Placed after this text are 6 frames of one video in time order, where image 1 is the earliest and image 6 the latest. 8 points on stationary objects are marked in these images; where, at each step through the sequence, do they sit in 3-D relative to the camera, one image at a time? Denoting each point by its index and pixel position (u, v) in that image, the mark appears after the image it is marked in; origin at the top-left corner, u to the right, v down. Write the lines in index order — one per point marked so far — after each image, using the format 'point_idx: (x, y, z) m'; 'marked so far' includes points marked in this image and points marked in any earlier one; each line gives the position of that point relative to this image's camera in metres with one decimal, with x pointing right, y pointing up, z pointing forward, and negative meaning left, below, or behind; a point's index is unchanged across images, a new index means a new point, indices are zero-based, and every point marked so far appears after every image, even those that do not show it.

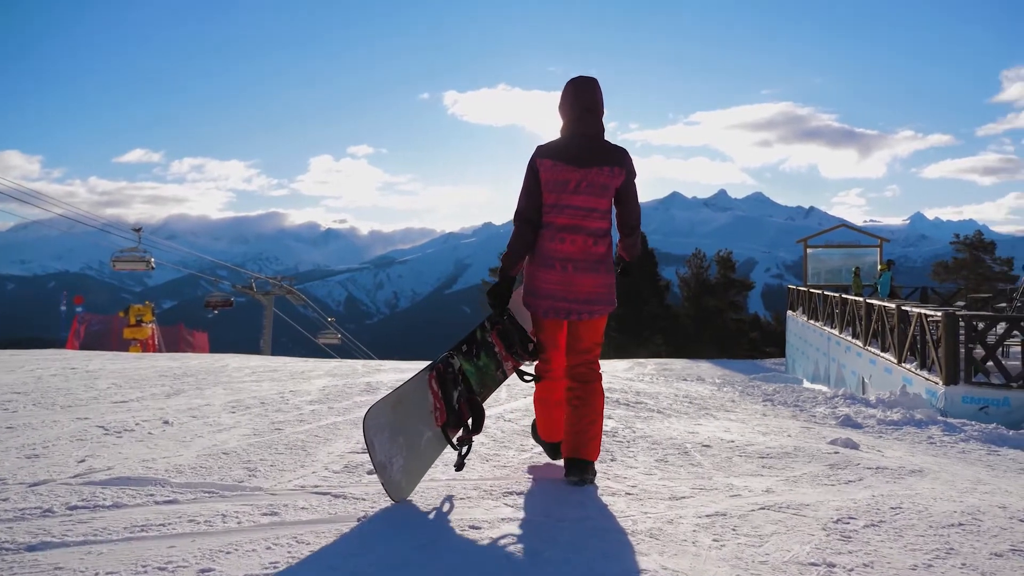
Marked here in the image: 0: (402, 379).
0: (-1.3, -1.1, +8.7) m
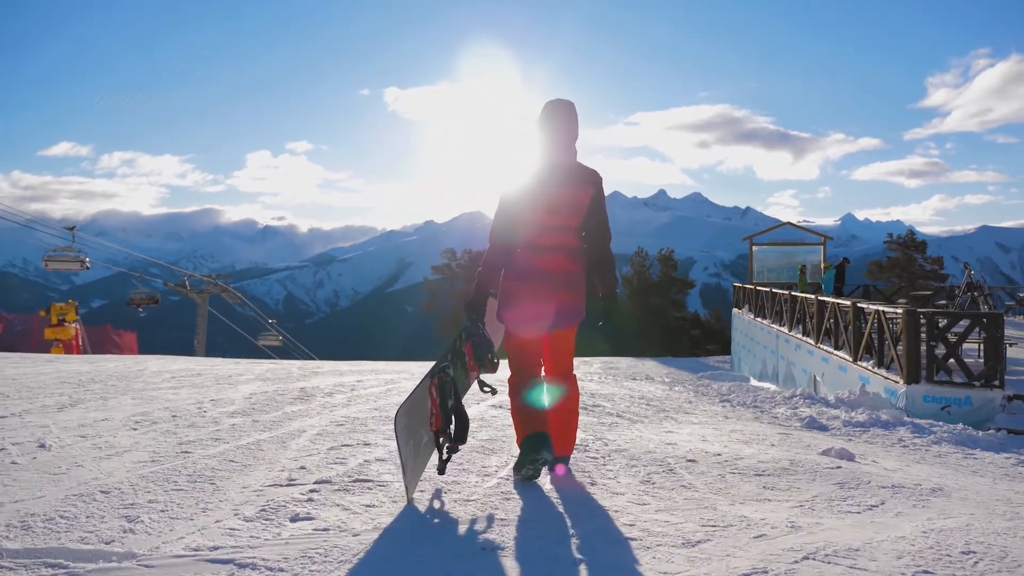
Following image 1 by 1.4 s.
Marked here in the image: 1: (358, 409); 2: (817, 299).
0: (-1.9, -1.1, +7.9) m
1: (-1.2, -0.9, +5.4) m
2: (+6.6, -0.2, +15.2) m
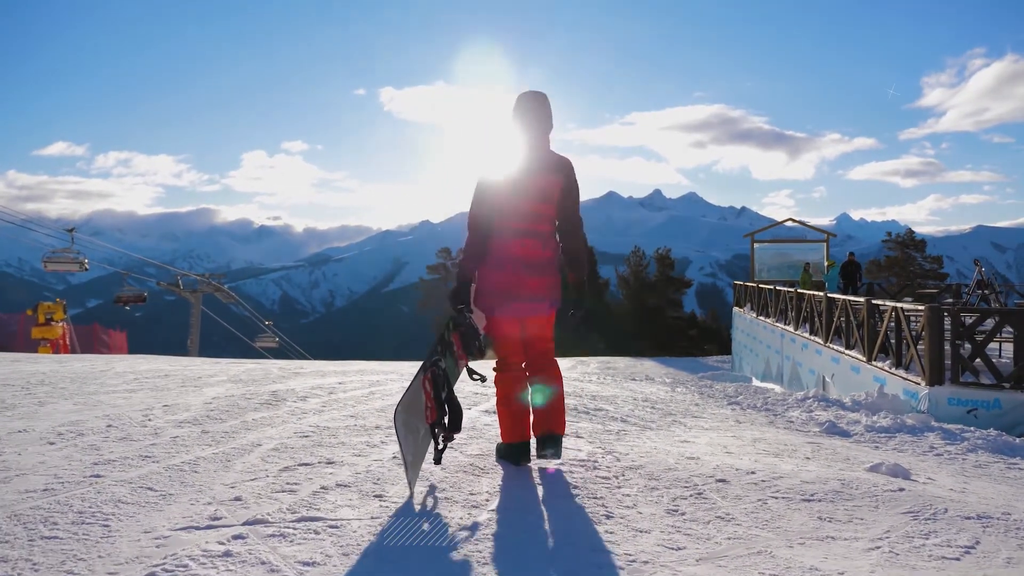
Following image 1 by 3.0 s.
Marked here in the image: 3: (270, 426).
0: (-1.9, -1.0, +7.2) m
1: (-1.2, -0.9, +4.8) m
2: (+6.6, -0.2, +14.6) m
3: (-1.4, -0.8, +4.1) m
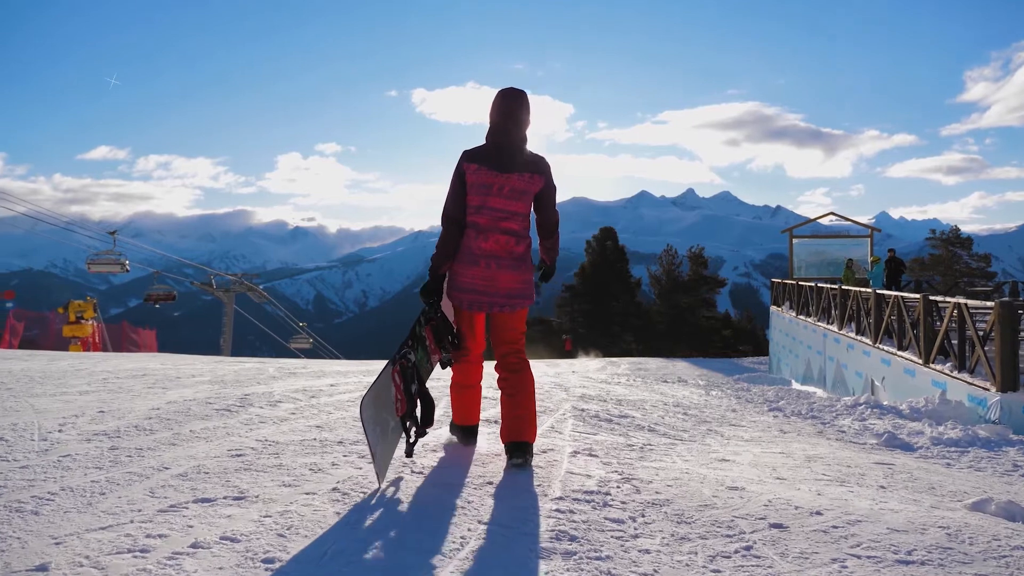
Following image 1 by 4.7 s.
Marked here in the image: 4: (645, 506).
0: (-1.8, -0.9, +6.5) m
1: (-1.2, -0.8, +4.0) m
2: (+7.0, -0.1, +13.5) m
3: (-1.5, -0.7, +3.3) m
4: (+0.5, -0.8, +2.7) m
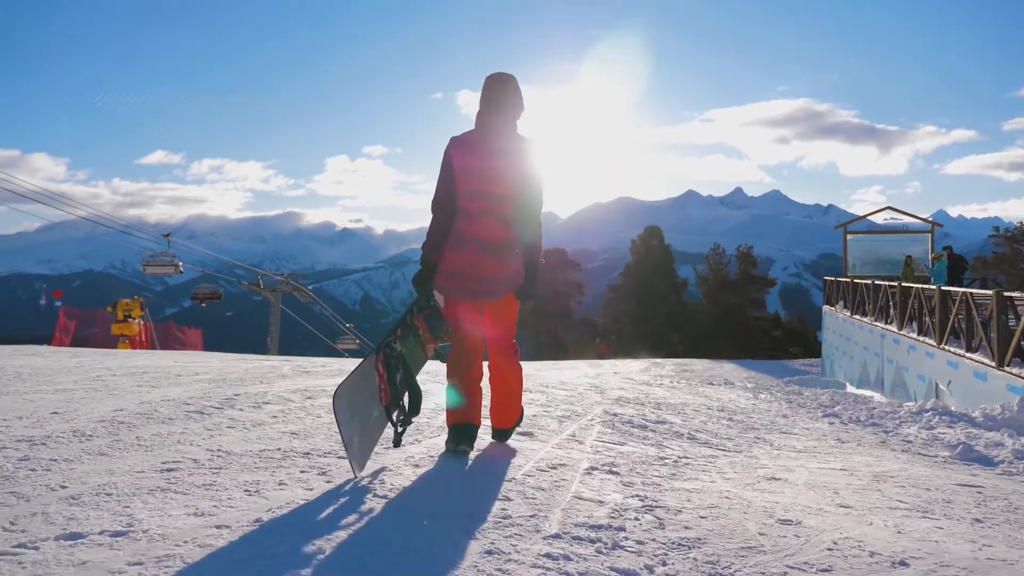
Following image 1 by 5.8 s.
0: (-1.7, -0.8, +6.0) m
1: (-1.2, -0.7, +3.4) m
2: (+7.6, 0.0, +12.4) m
3: (-1.5, -0.7, +2.8) m
4: (+0.5, -0.8, +2.0) m
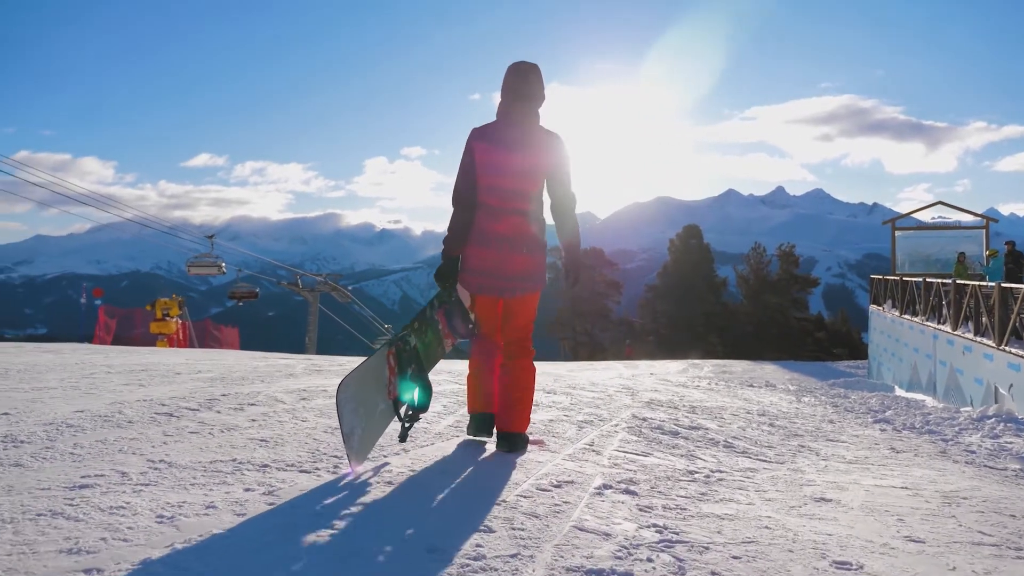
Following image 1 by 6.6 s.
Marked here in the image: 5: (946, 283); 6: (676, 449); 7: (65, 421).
0: (-1.5, -0.8, +5.6) m
1: (-1.2, -0.6, +3.0) m
2: (+8.0, 0.0, +11.5) m
3: (-1.5, -0.6, +2.4) m
4: (+0.4, -0.7, +1.5) m
5: (+9.0, +0.1, +14.4) m
6: (+1.0, -1.0, +4.2) m
7: (-2.0, -0.6, +3.2) m
